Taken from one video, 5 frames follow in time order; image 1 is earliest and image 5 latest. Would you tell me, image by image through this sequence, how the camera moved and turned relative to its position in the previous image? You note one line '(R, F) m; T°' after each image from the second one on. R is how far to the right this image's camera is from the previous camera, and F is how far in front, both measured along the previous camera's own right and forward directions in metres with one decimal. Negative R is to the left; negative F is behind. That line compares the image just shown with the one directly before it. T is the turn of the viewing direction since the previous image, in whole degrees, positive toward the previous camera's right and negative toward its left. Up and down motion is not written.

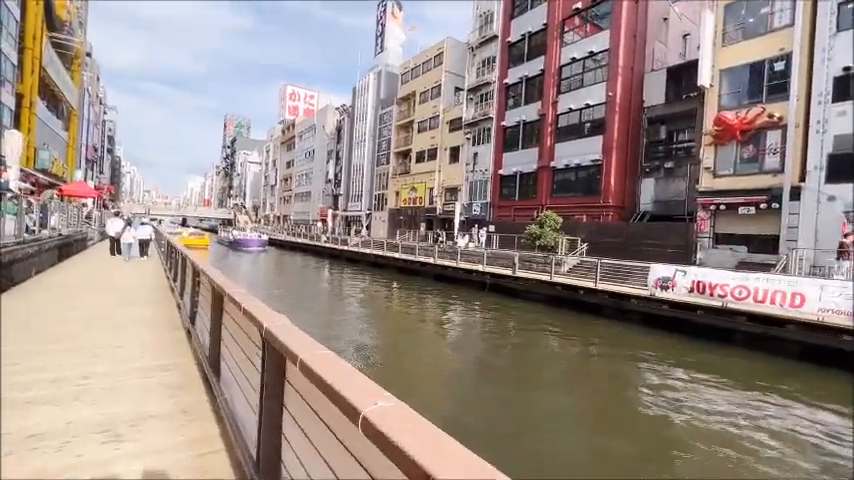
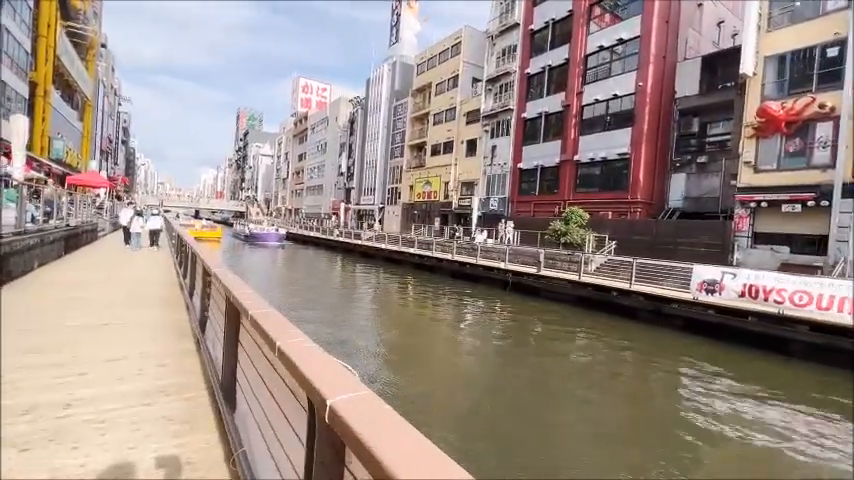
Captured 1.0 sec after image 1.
(-0.6, +1.0) m; -1°
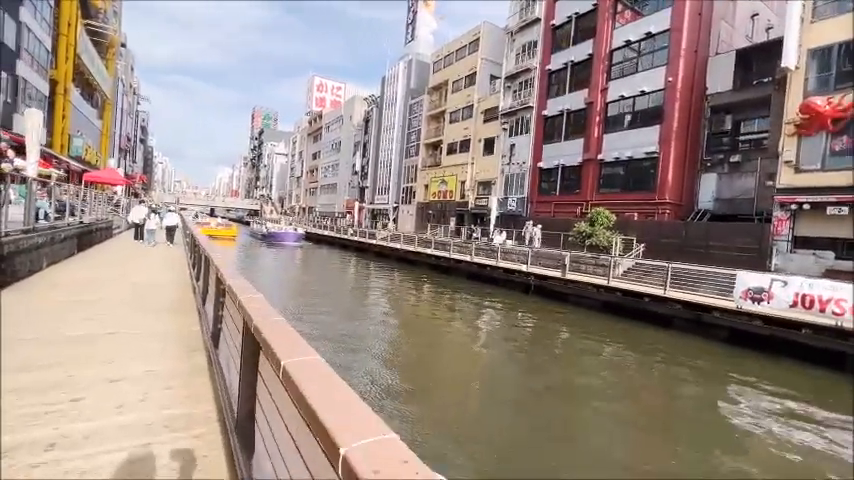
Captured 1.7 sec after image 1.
(-0.4, +0.7) m; -2°
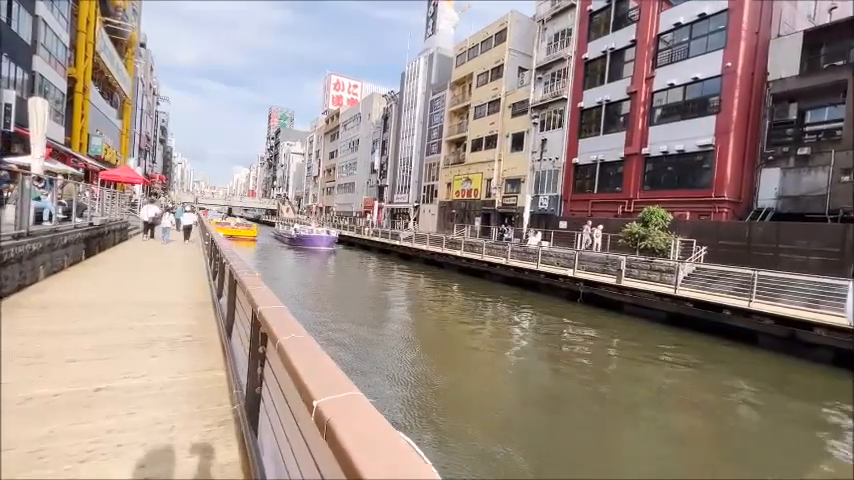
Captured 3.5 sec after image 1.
(-1.1, +1.7) m; -2°
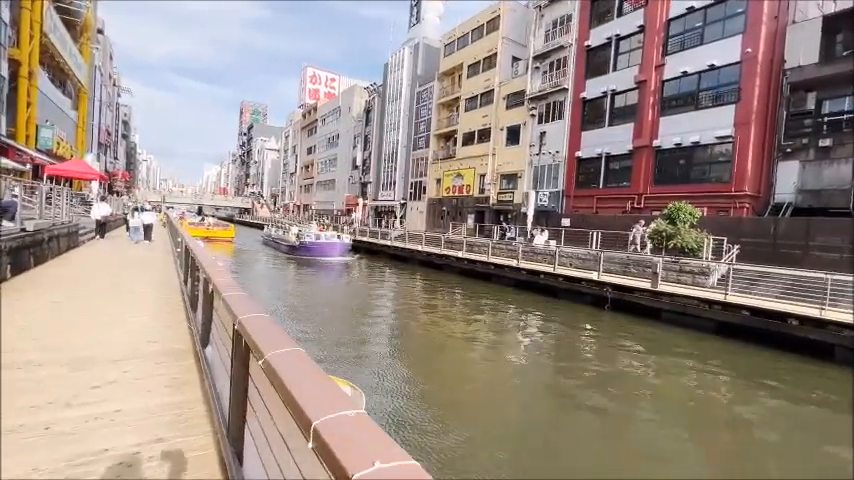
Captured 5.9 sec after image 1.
(-1.4, +2.3) m; +3°
